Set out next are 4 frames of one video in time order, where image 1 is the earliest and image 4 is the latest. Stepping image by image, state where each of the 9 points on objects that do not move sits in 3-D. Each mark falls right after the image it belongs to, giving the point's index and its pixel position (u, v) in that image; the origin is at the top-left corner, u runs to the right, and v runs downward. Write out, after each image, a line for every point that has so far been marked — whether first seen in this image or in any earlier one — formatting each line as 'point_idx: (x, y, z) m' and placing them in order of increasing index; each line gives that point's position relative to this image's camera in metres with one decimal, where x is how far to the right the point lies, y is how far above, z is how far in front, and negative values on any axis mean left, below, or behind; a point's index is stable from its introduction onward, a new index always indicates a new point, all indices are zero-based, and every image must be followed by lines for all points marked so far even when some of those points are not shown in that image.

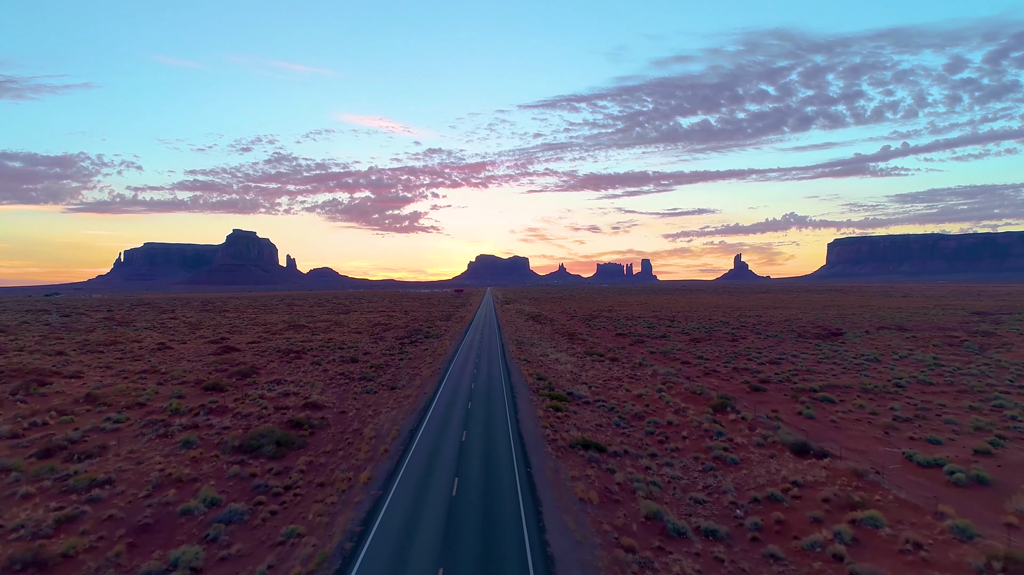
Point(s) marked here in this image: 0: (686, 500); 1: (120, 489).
0: (+6.4, -7.8, +16.0) m
1: (-14.4, -7.4, +16.1) m
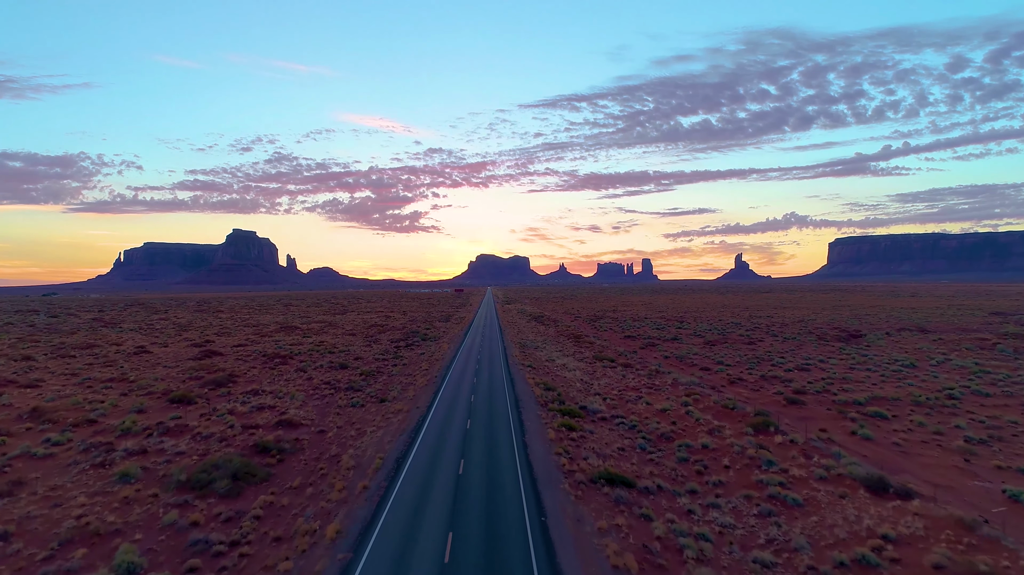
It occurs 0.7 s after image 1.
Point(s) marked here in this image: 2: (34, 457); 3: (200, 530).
0: (+6.7, -7.7, +12.3) m
1: (-14.1, -7.4, +12.4) m
2: (-21.1, -7.5, +19.4) m
3: (-9.8, -7.6, +13.8) m
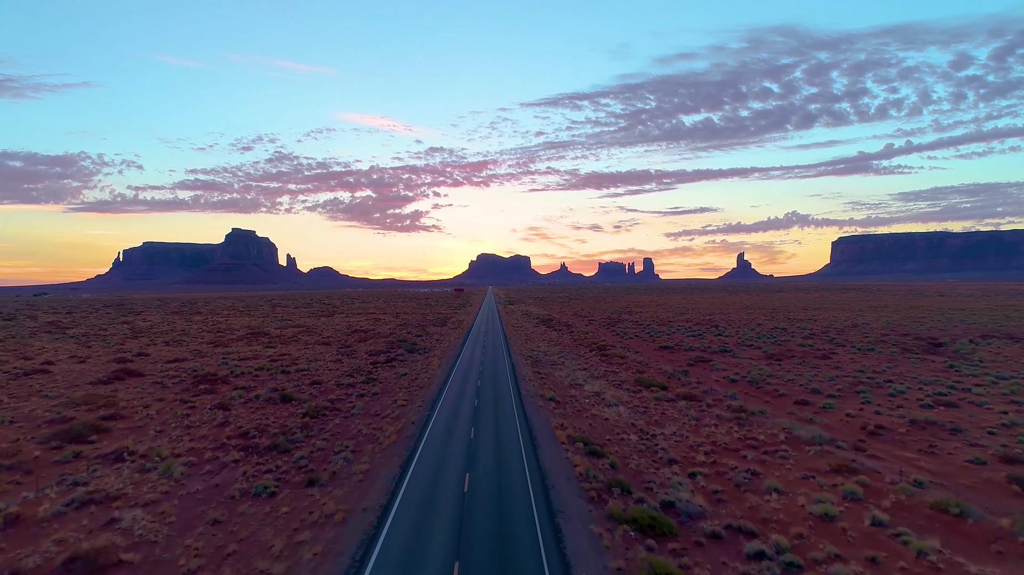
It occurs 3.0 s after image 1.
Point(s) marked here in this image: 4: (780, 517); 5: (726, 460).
0: (+7.5, -7.7, +0.2) m
1: (-13.3, -7.4, +0.4) m
2: (-20.2, -7.4, +7.3) m
3: (-8.9, -7.6, +1.7) m
4: (+8.6, -7.3, +14.2) m
5: (+9.2, -7.3, +18.9) m
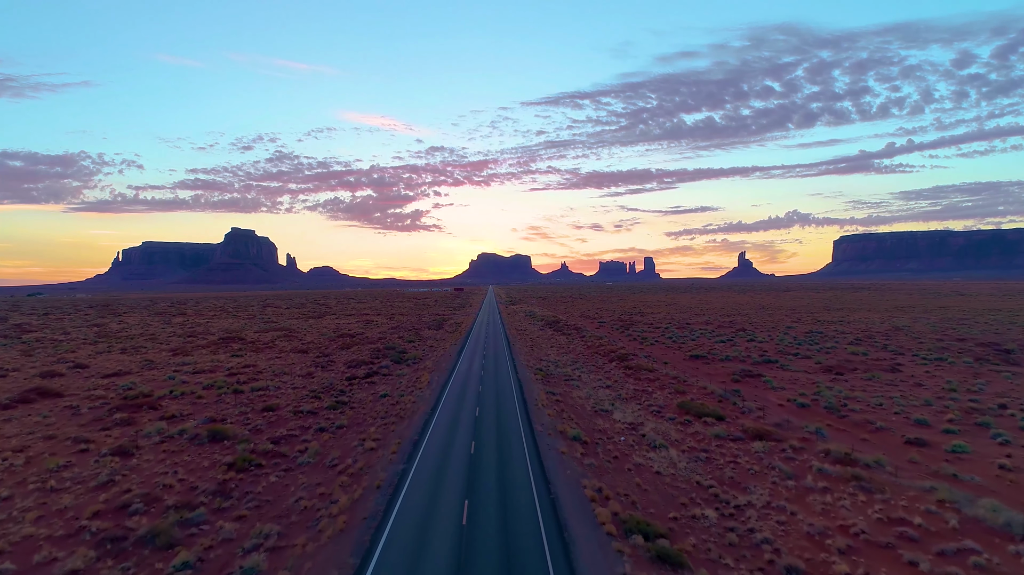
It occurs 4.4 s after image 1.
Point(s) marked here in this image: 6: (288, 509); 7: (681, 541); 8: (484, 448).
0: (+7.9, -7.7, -7.3) m
1: (-12.8, -7.3, -7.1) m
2: (-19.8, -7.4, -0.1) m
3: (-8.5, -7.5, -5.8) m
4: (+9.0, -7.2, +6.7) m
5: (+9.6, -7.2, +11.4) m
6: (-7.5, -7.3, +14.7) m
7: (+4.9, -7.3, +12.9) m
8: (-1.1, -6.9, +14.5) m
